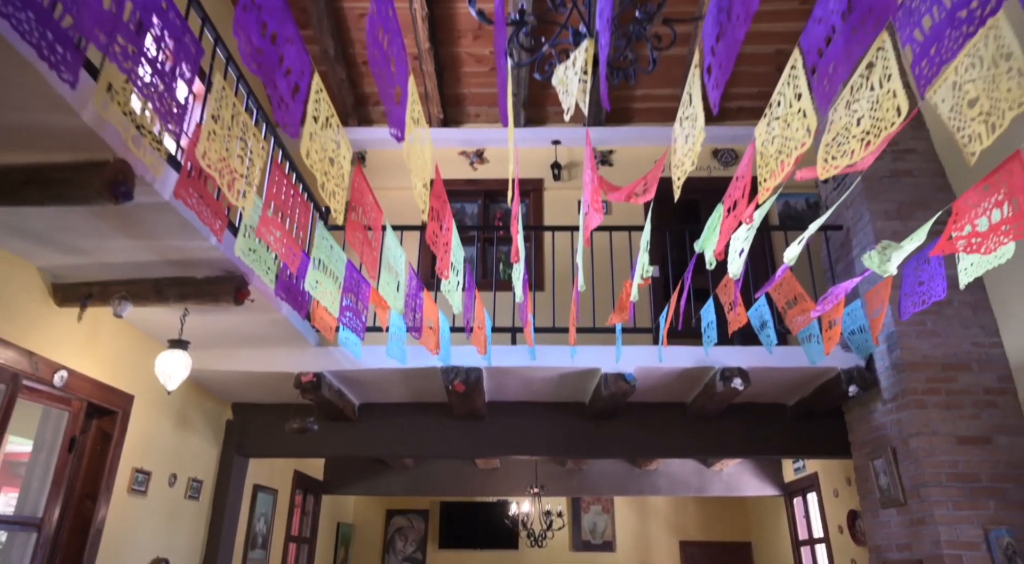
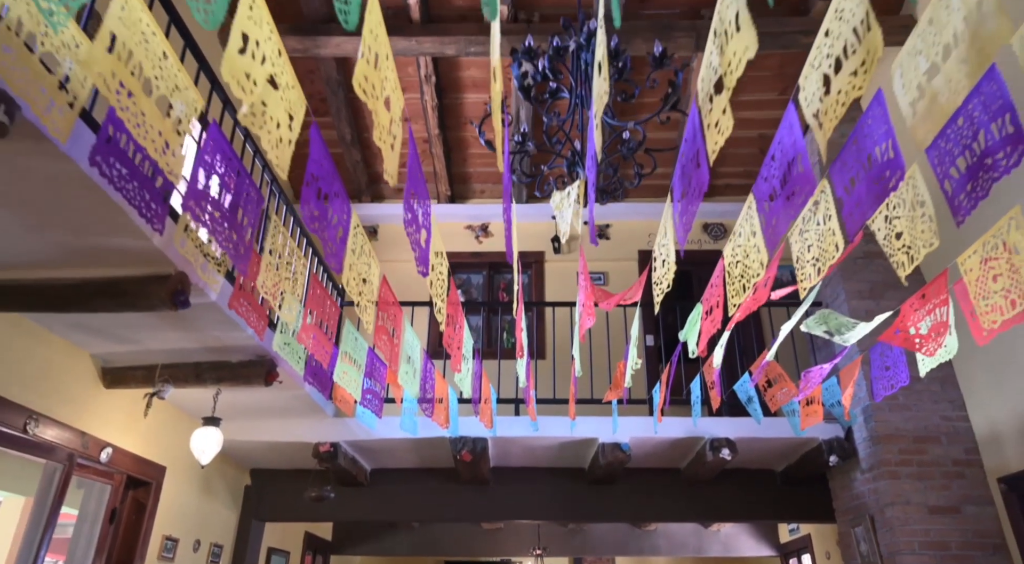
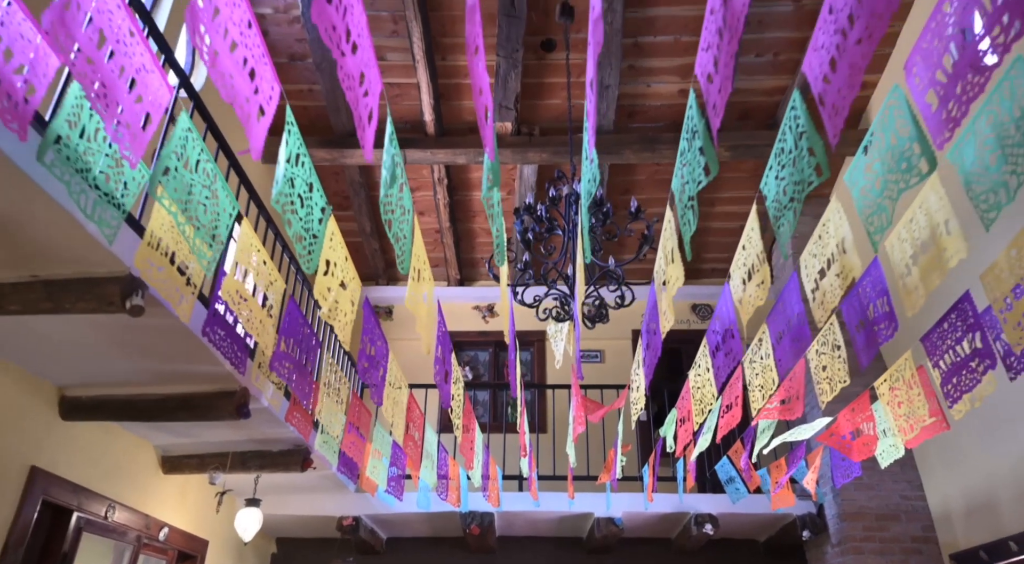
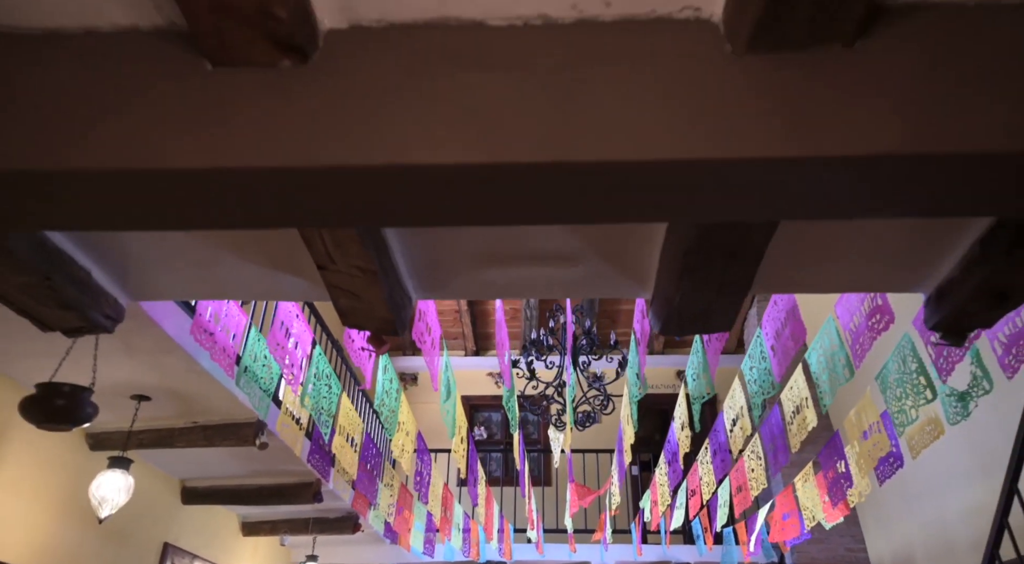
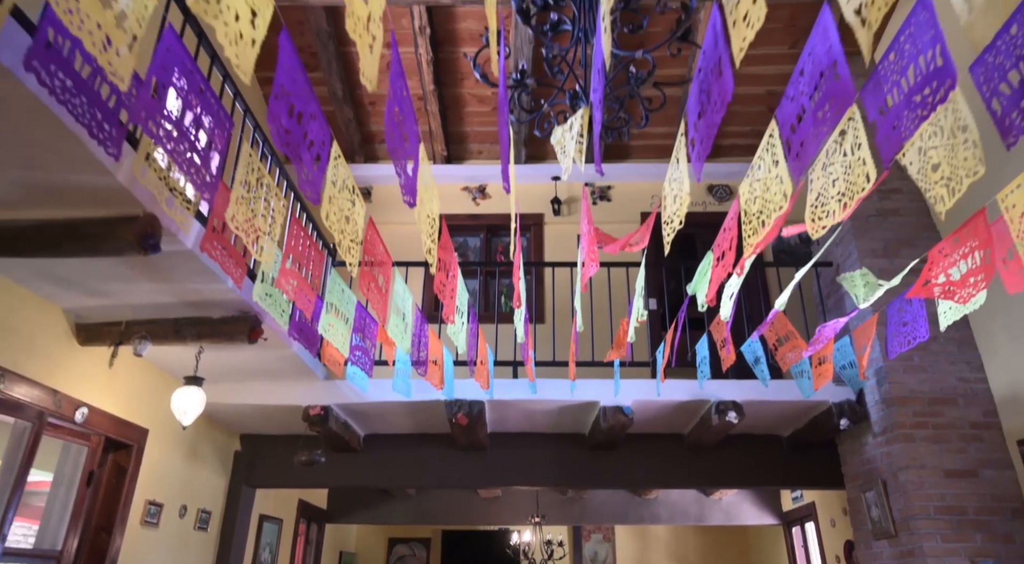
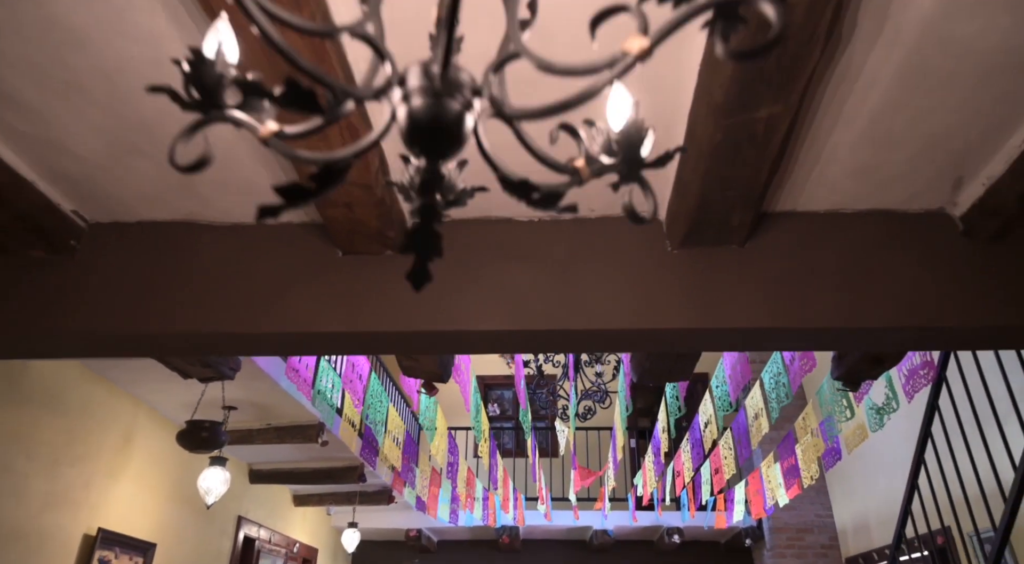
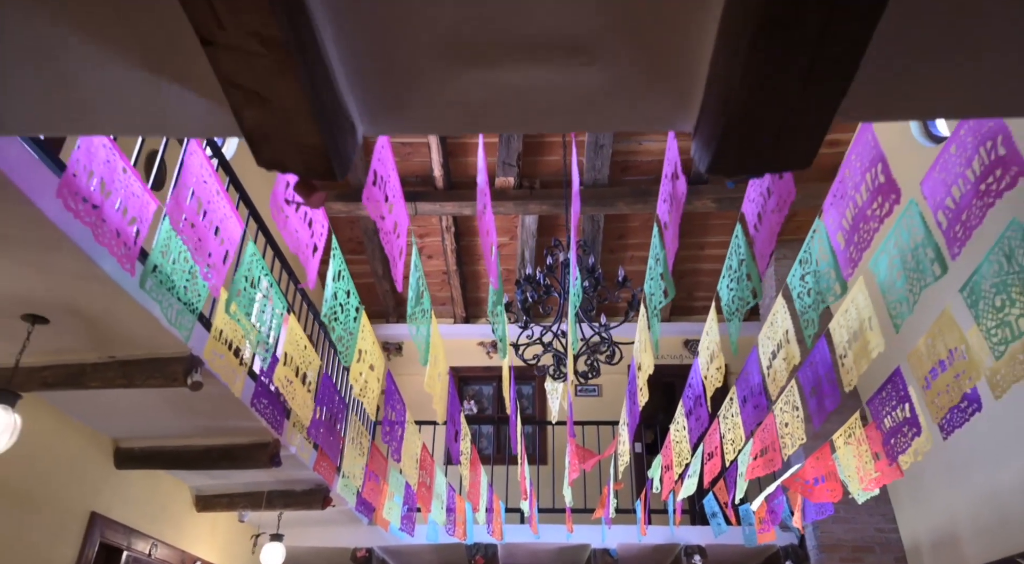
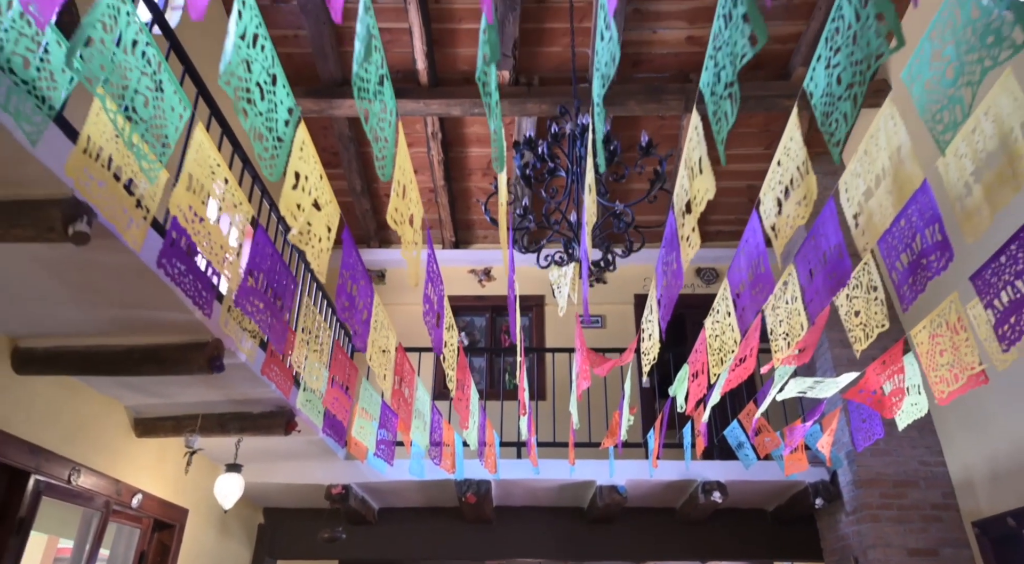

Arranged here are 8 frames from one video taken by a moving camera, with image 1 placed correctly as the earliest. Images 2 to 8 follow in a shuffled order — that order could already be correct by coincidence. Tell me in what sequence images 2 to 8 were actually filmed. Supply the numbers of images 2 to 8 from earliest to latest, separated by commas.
5, 2, 8, 3, 7, 4, 6
